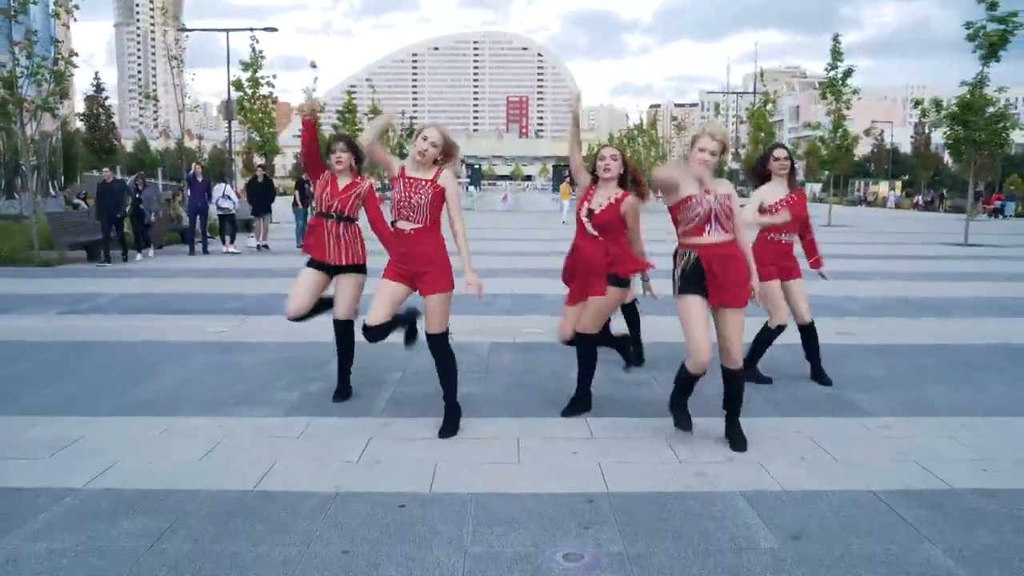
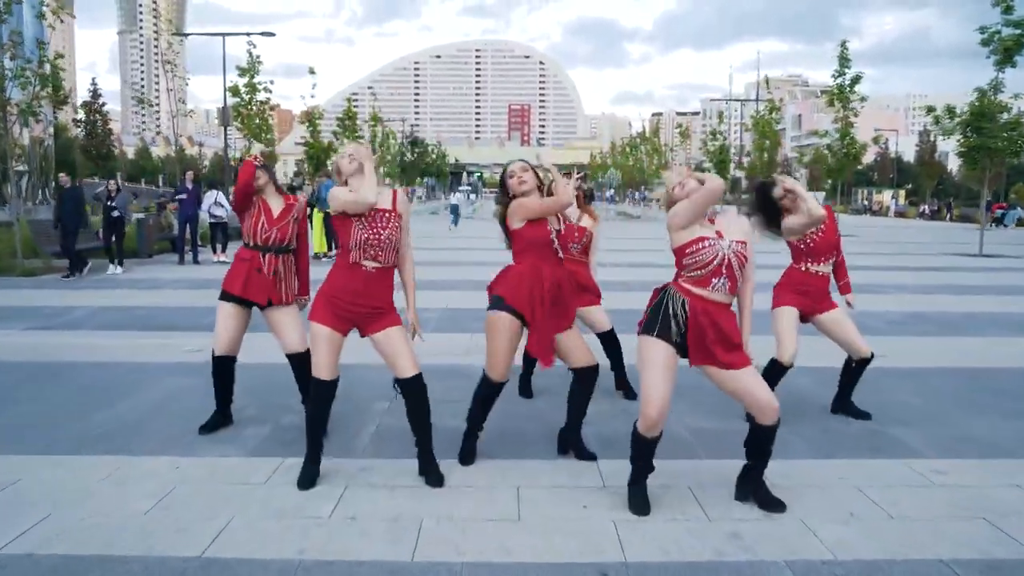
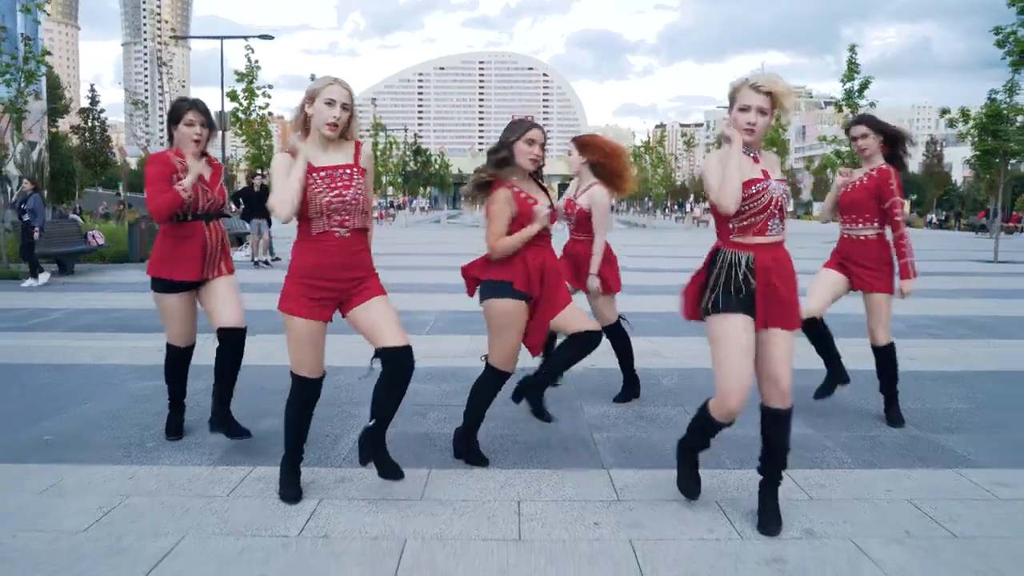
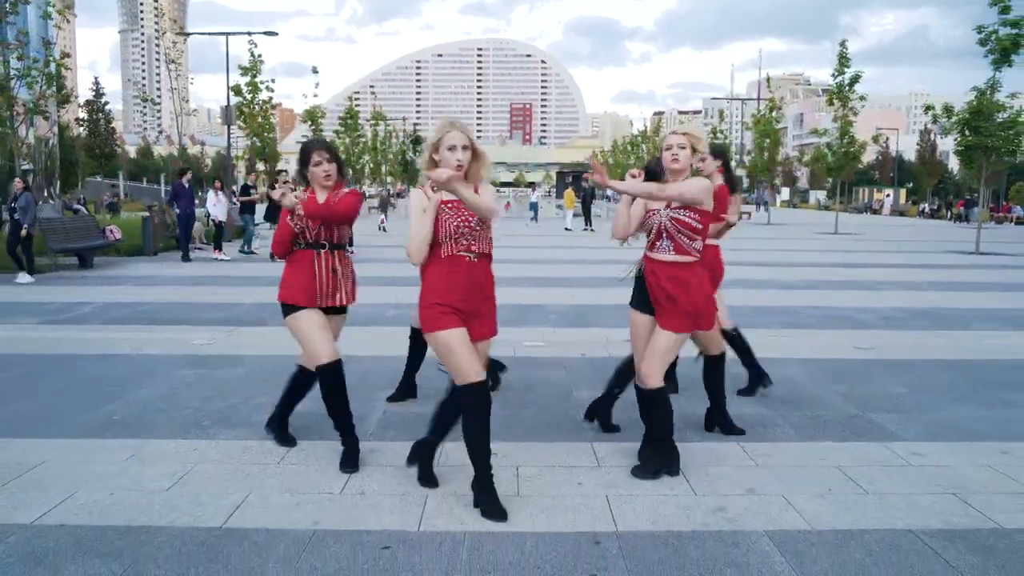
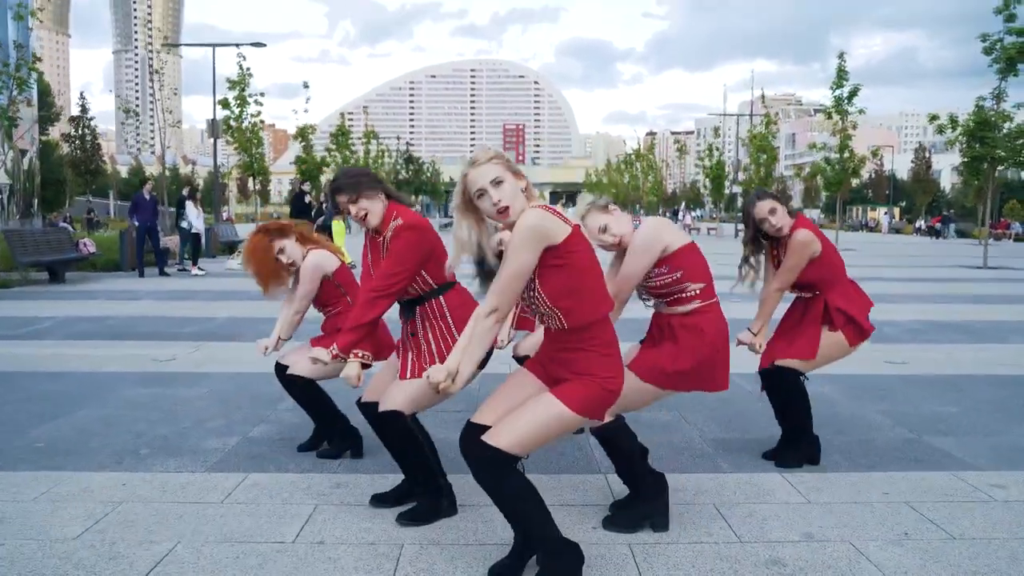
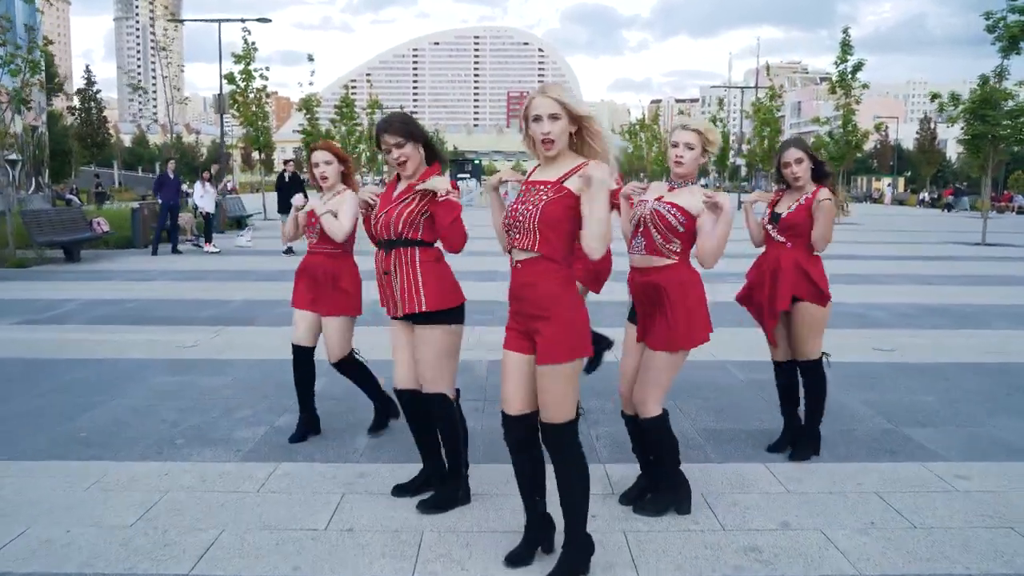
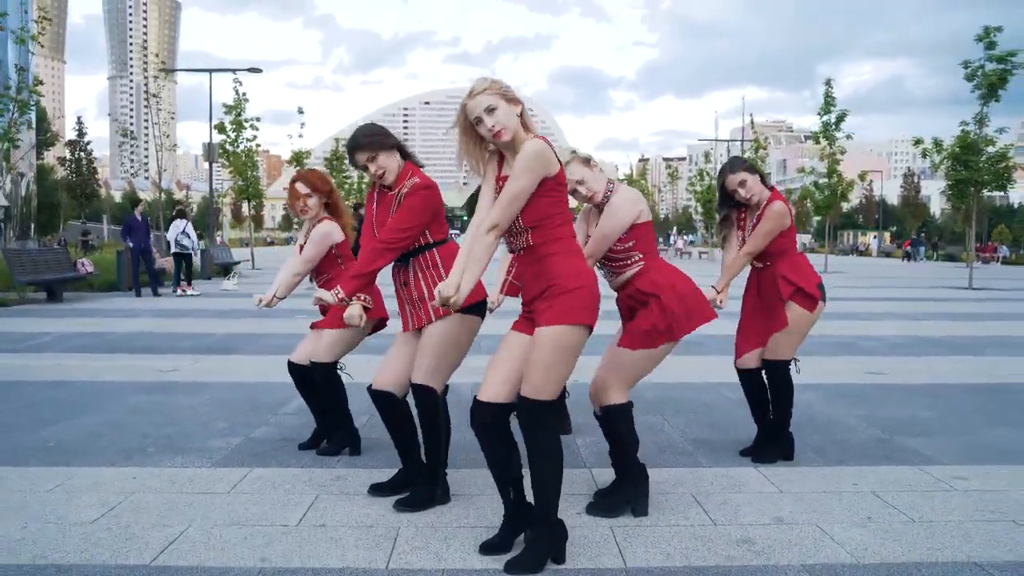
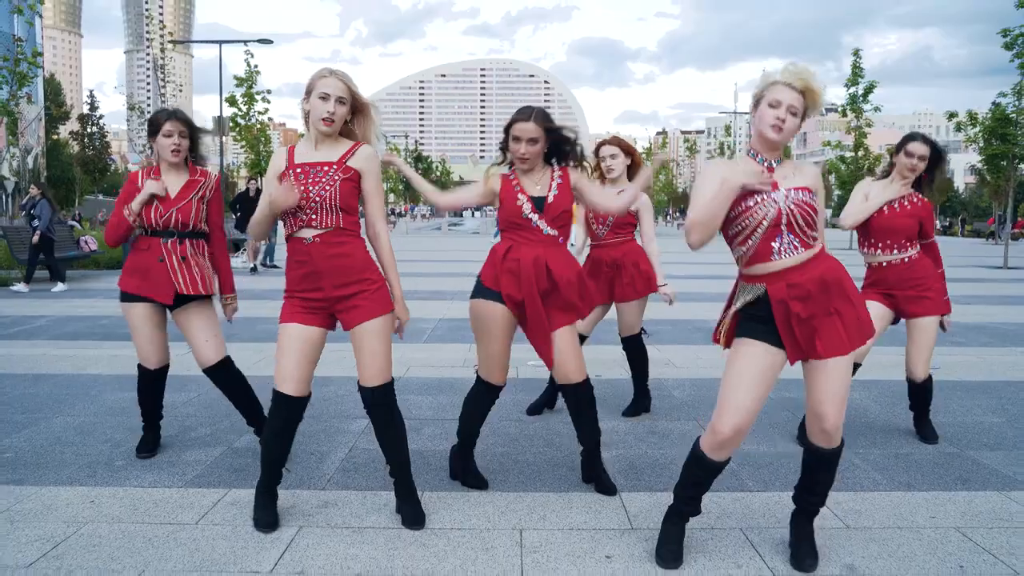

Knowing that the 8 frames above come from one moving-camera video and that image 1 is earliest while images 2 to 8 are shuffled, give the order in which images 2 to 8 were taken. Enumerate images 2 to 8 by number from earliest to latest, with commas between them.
2, 8, 3, 4, 6, 5, 7
